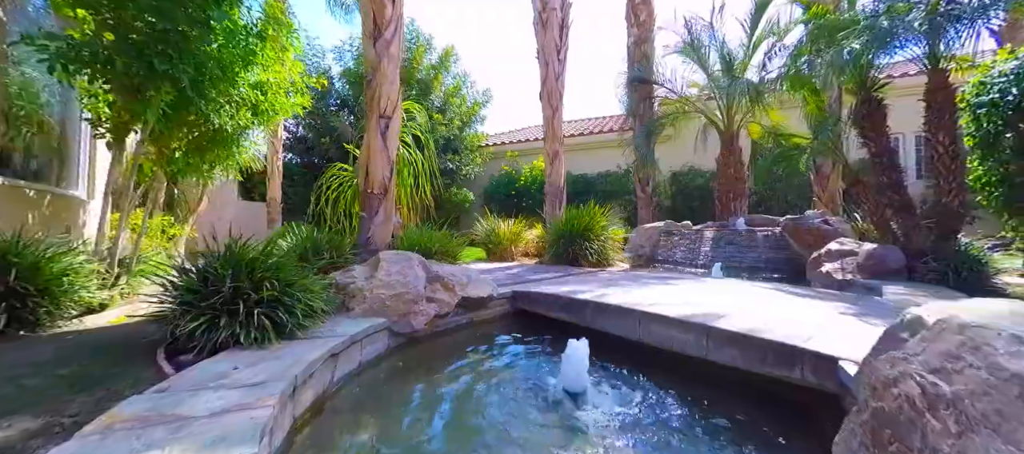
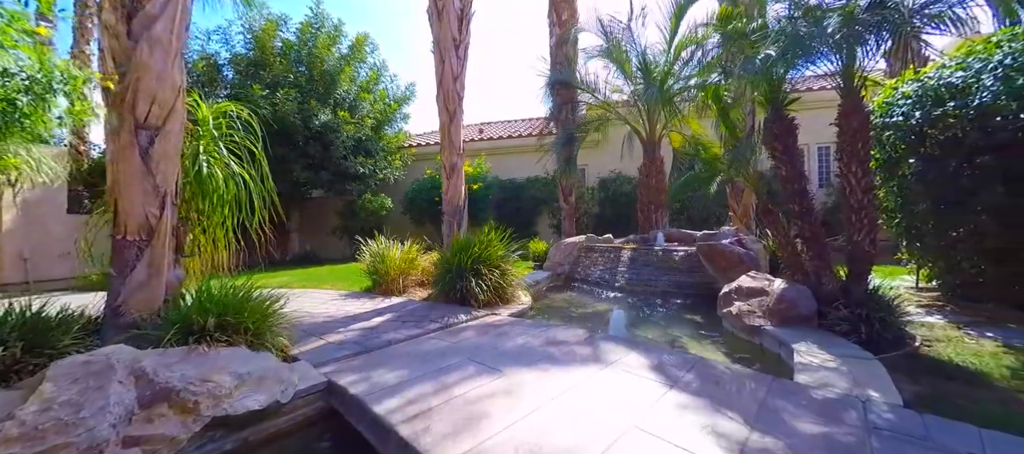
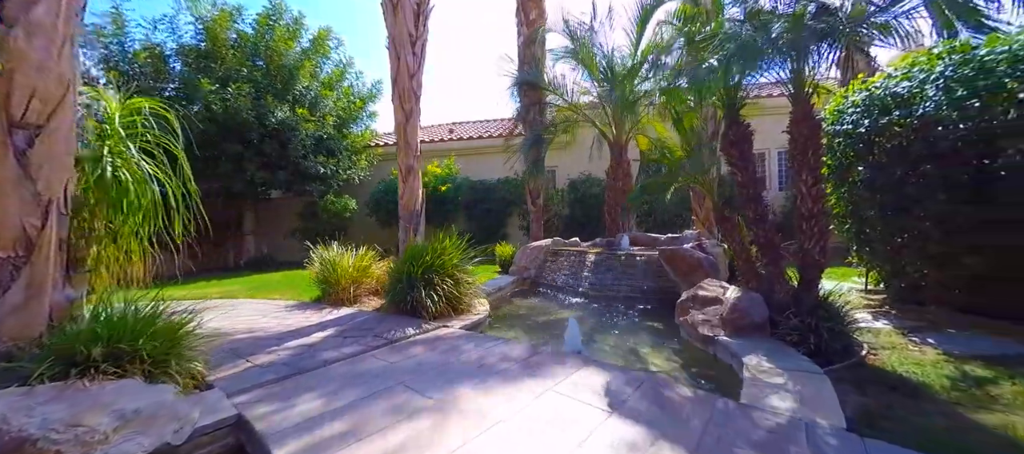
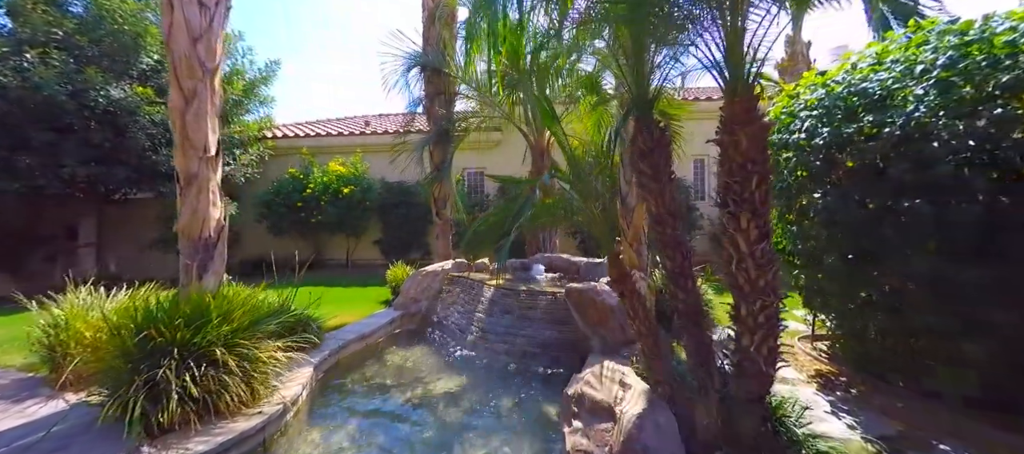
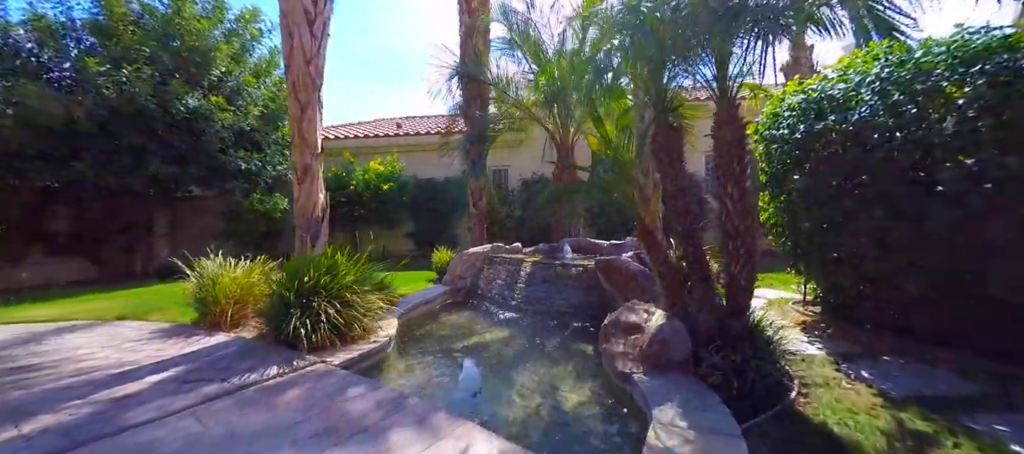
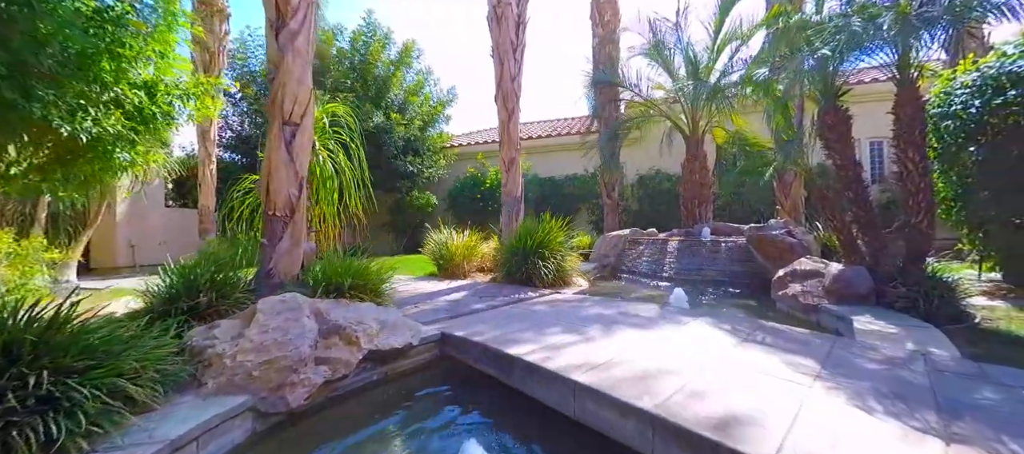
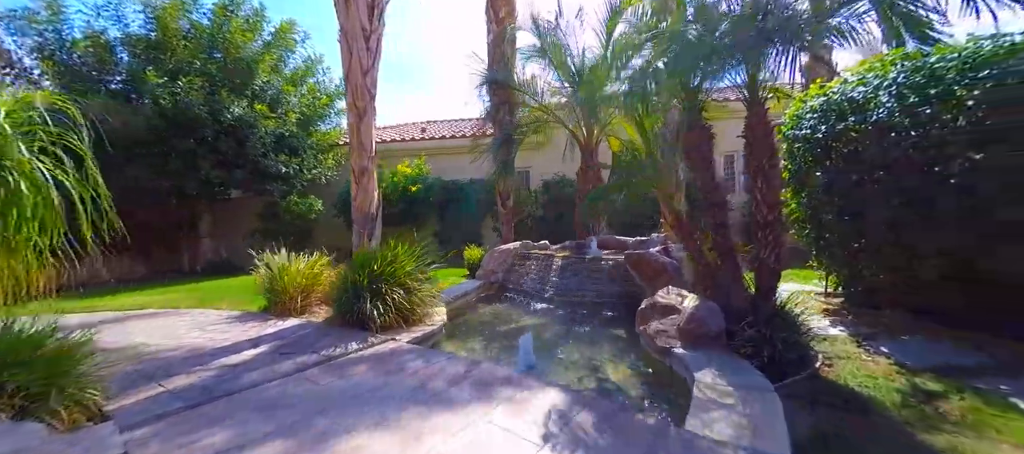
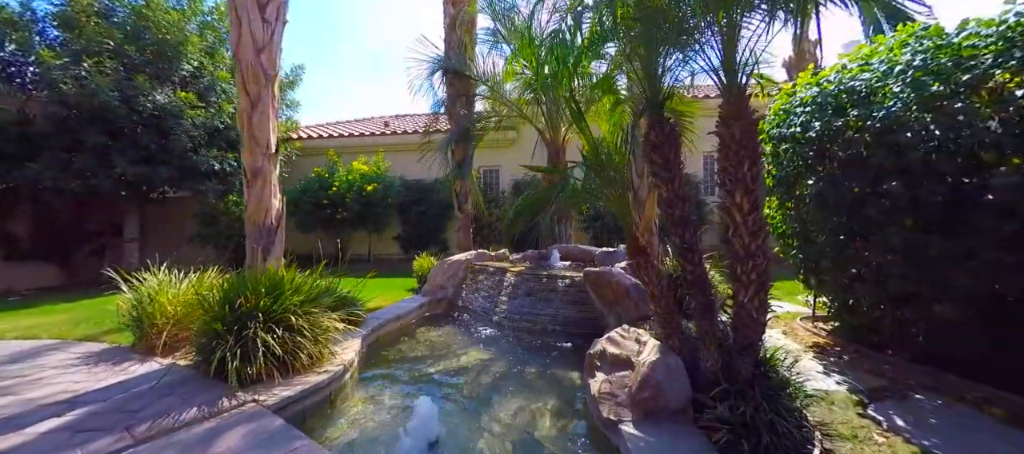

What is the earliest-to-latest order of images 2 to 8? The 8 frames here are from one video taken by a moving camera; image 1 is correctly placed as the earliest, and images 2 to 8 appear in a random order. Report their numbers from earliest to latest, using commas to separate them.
6, 2, 3, 7, 5, 8, 4
